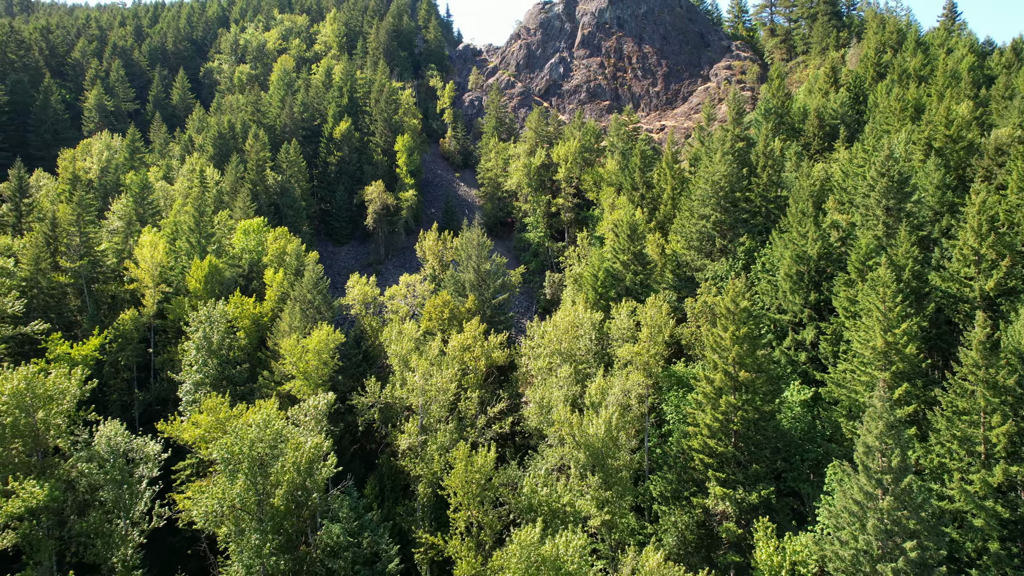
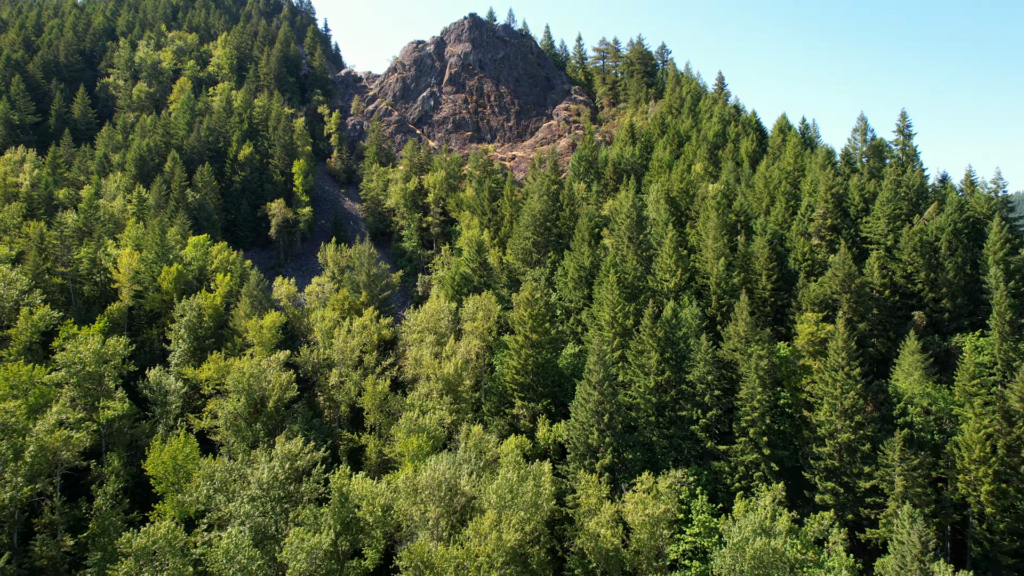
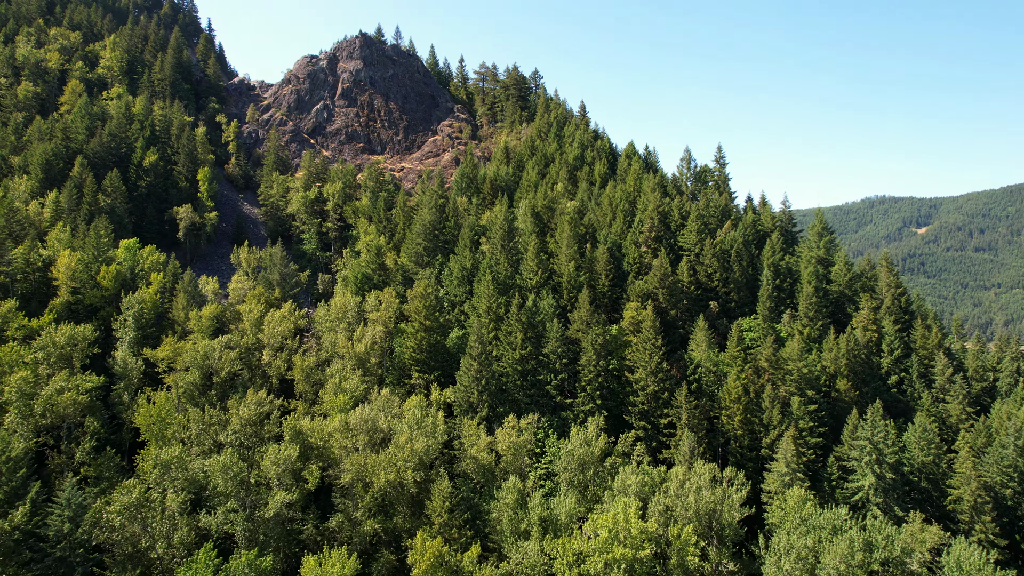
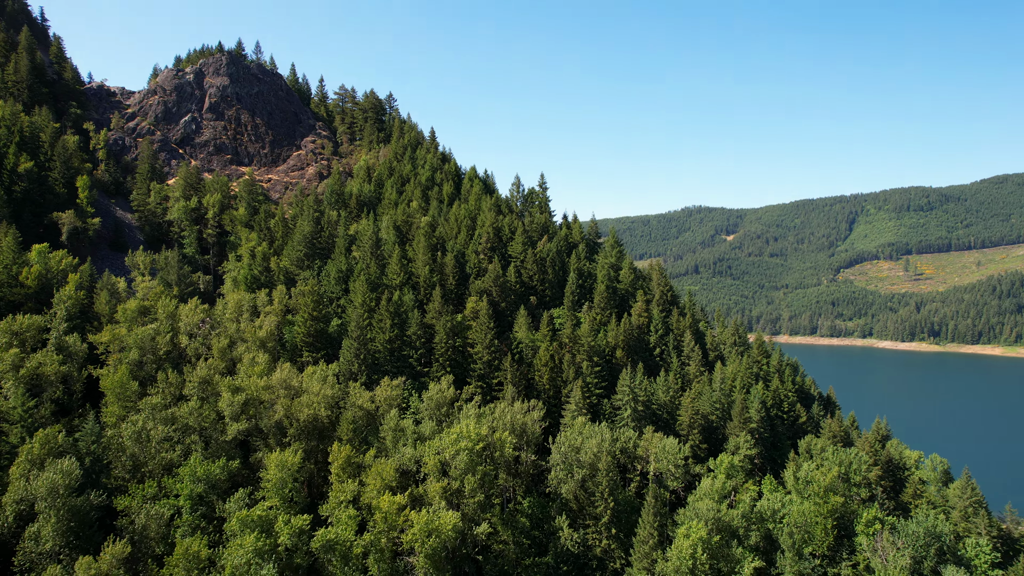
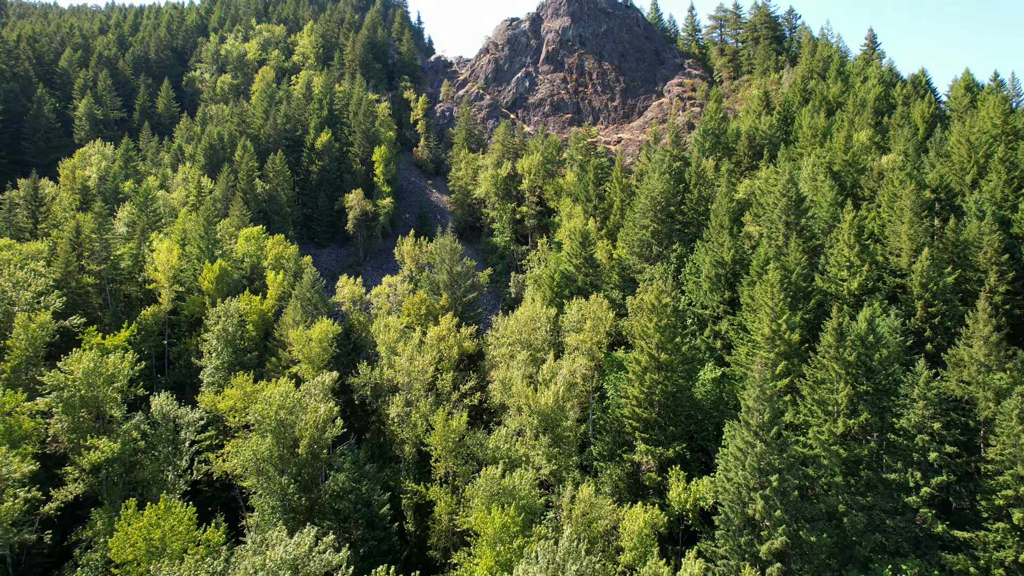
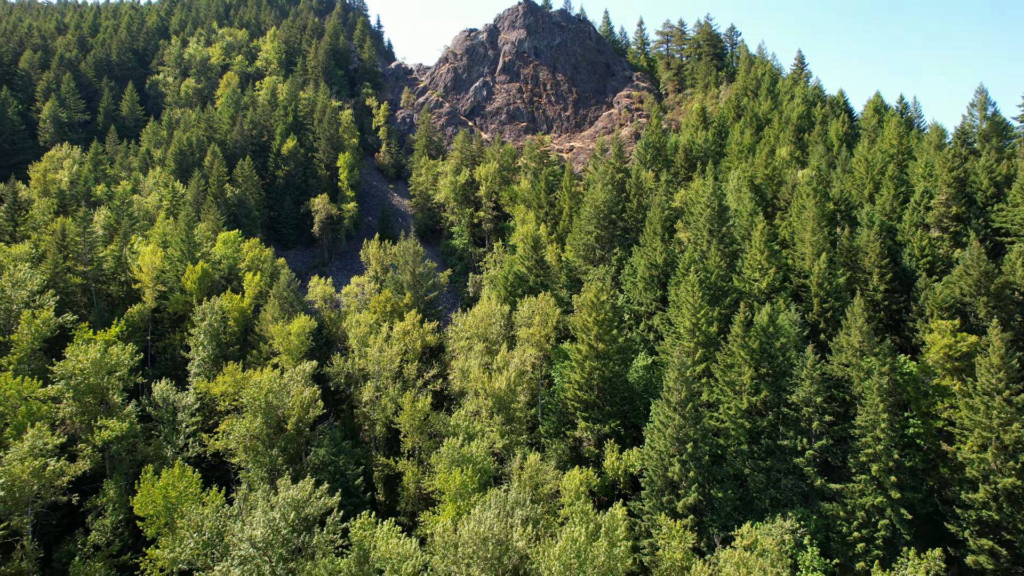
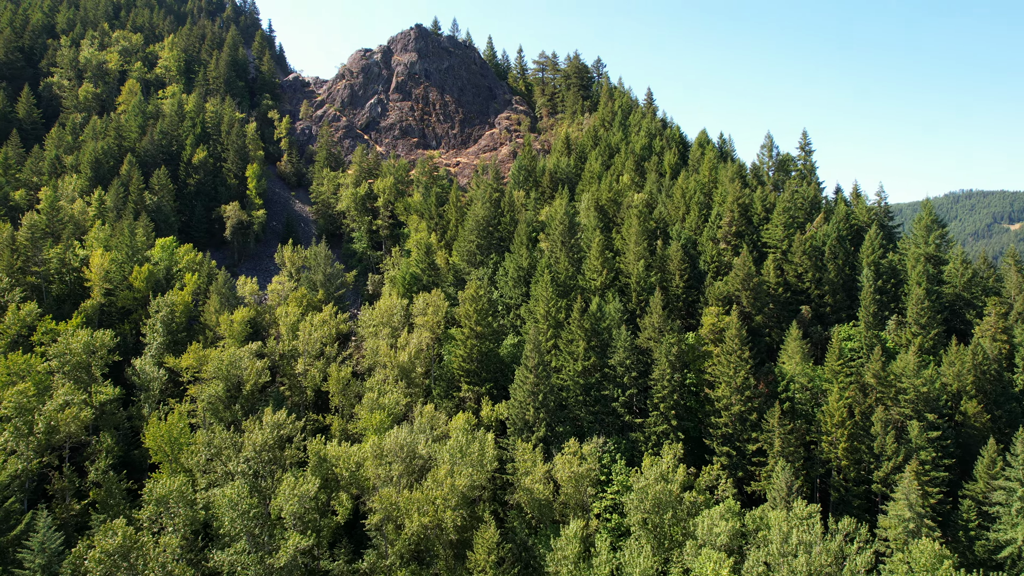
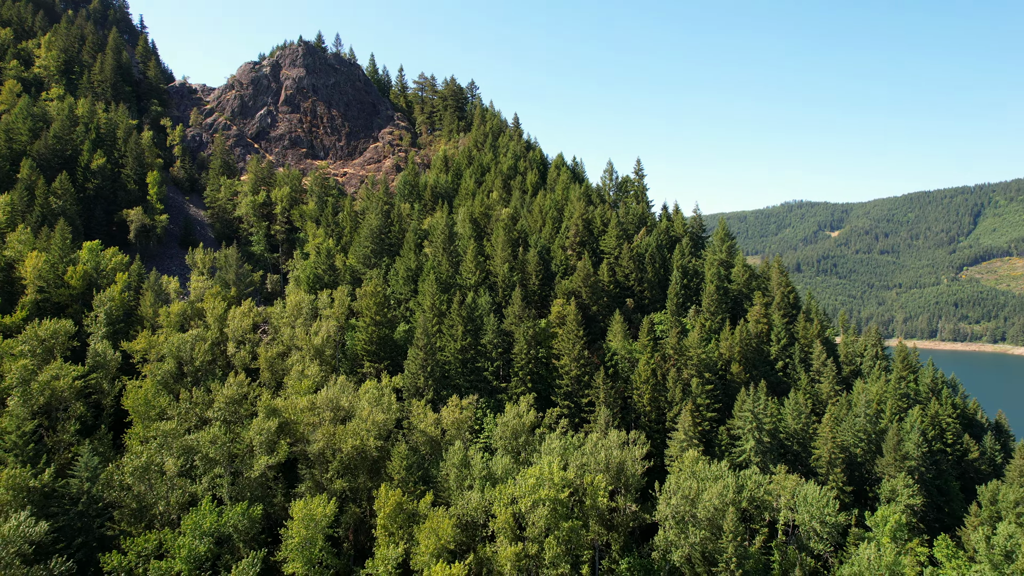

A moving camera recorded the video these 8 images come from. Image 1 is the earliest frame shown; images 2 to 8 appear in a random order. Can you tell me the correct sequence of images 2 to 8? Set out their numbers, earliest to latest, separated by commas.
5, 6, 2, 7, 3, 8, 4
